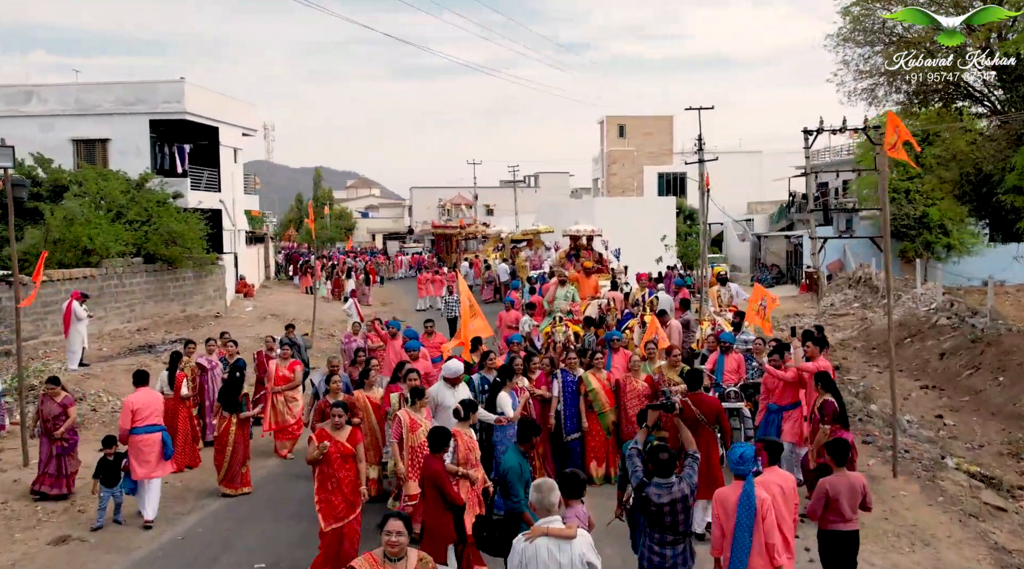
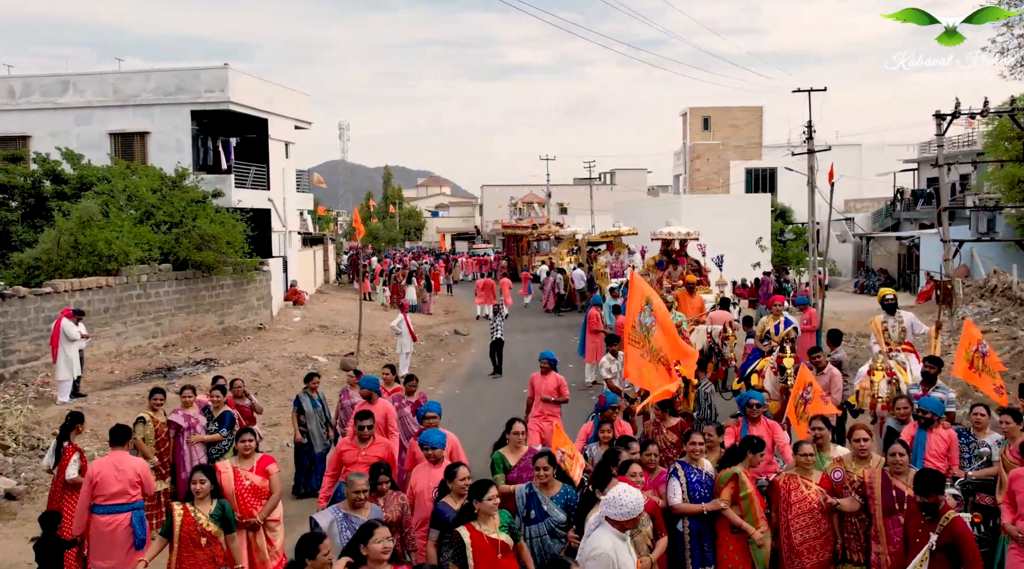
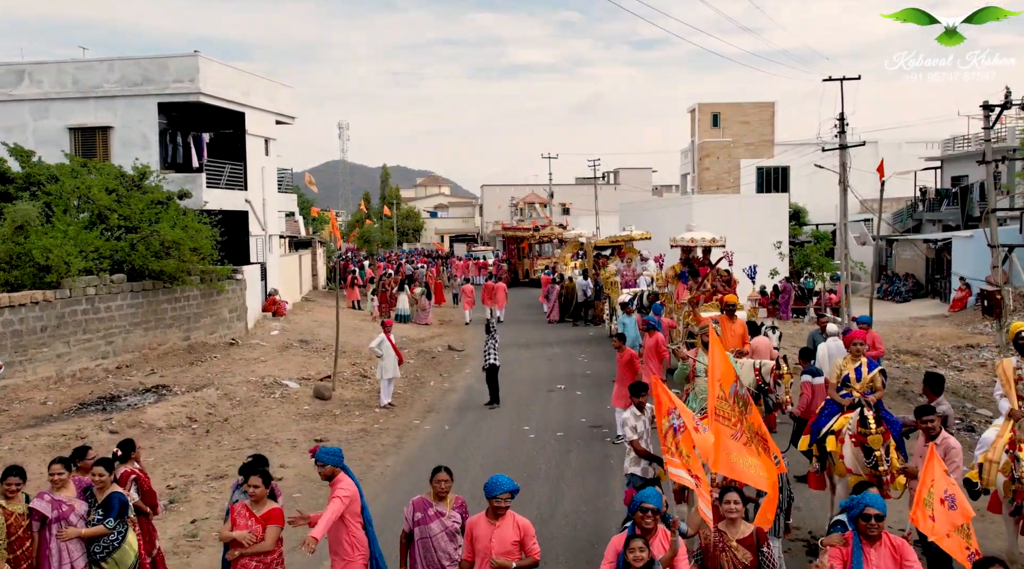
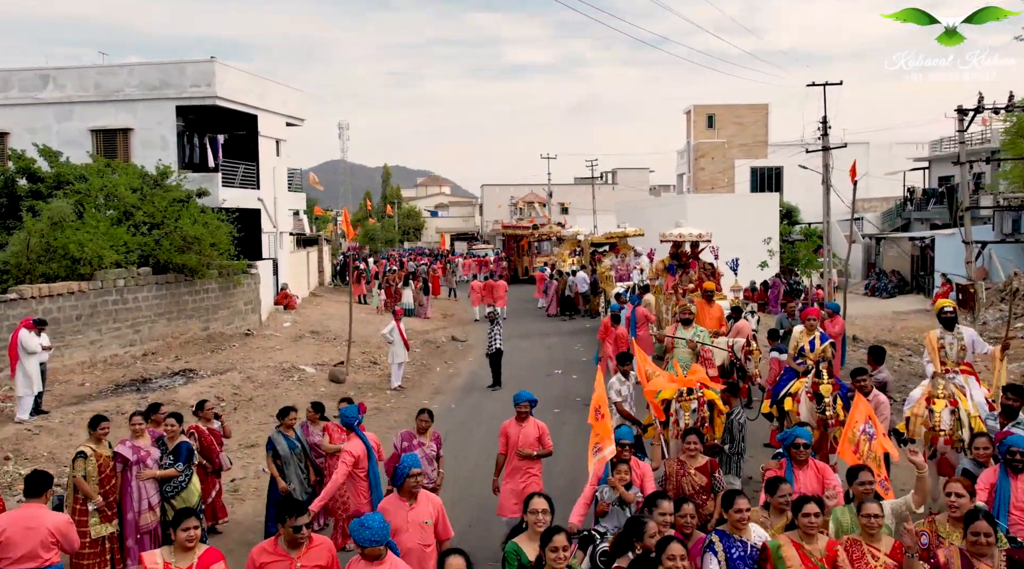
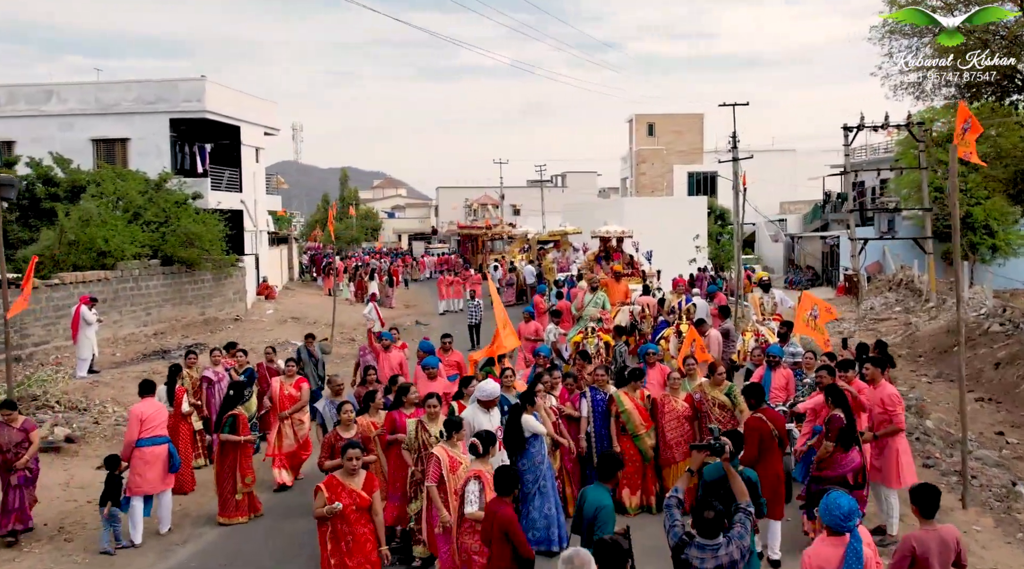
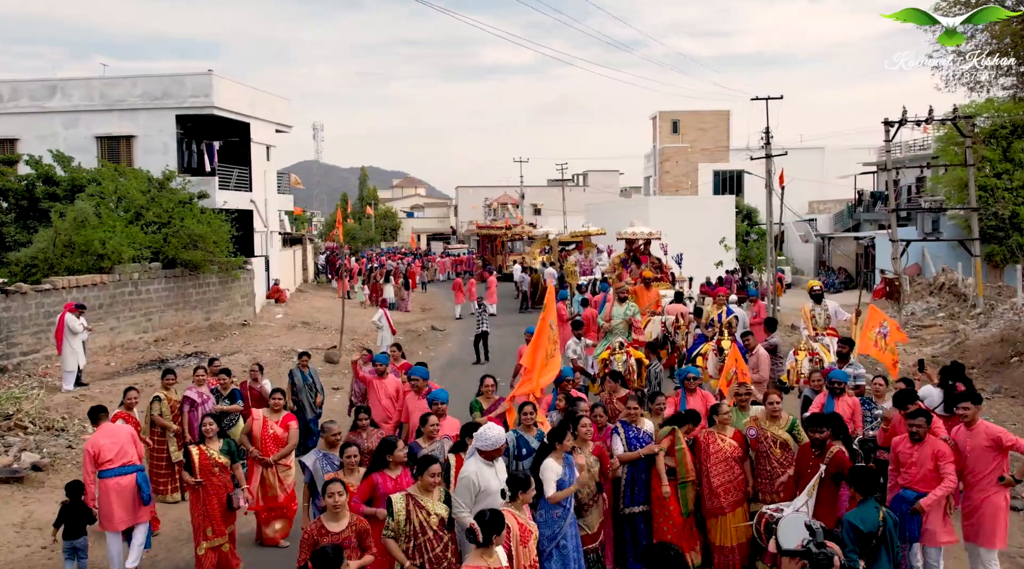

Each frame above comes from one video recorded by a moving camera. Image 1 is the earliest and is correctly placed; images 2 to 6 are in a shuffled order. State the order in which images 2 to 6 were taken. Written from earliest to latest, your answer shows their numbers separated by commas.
5, 6, 2, 4, 3
